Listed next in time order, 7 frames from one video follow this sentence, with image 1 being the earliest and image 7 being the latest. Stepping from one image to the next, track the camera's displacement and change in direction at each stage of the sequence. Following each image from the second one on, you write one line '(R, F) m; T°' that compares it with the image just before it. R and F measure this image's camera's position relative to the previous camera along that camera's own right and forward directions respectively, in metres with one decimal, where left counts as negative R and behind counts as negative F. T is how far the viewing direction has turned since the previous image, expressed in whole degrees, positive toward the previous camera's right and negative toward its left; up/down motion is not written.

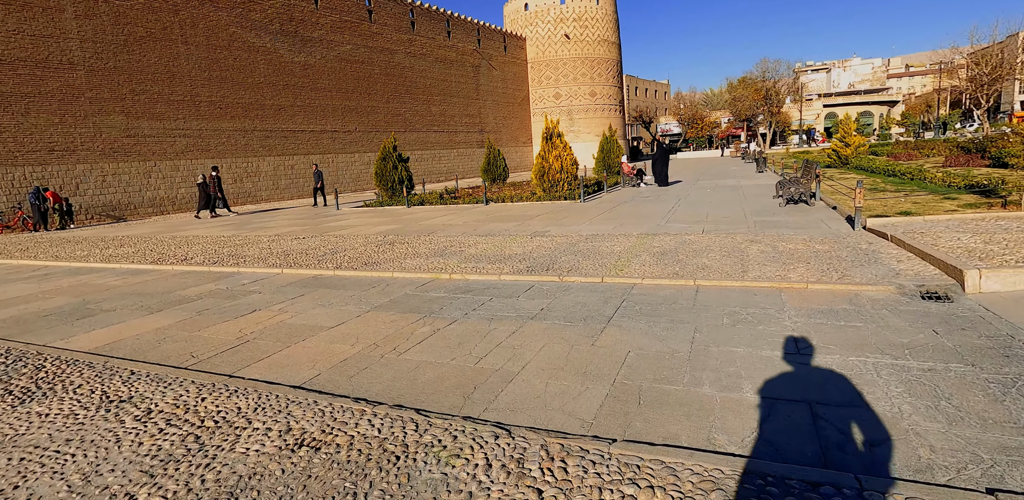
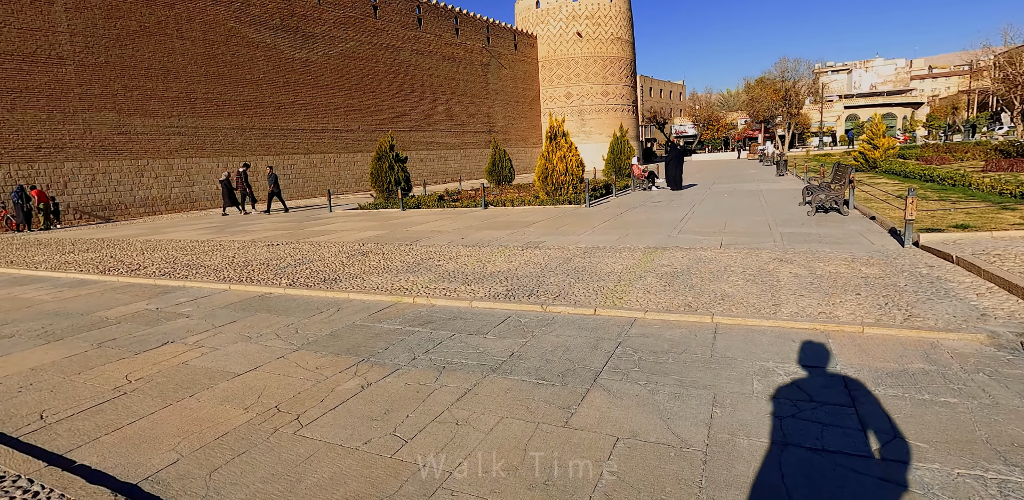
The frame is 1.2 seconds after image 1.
(+0.3, +1.1) m; -1°
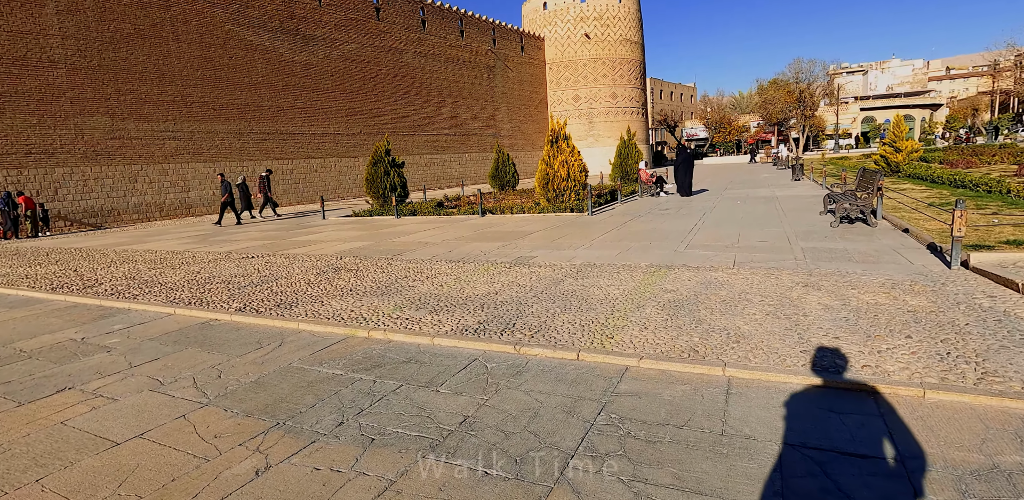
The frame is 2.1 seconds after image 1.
(+0.3, +0.8) m; -1°
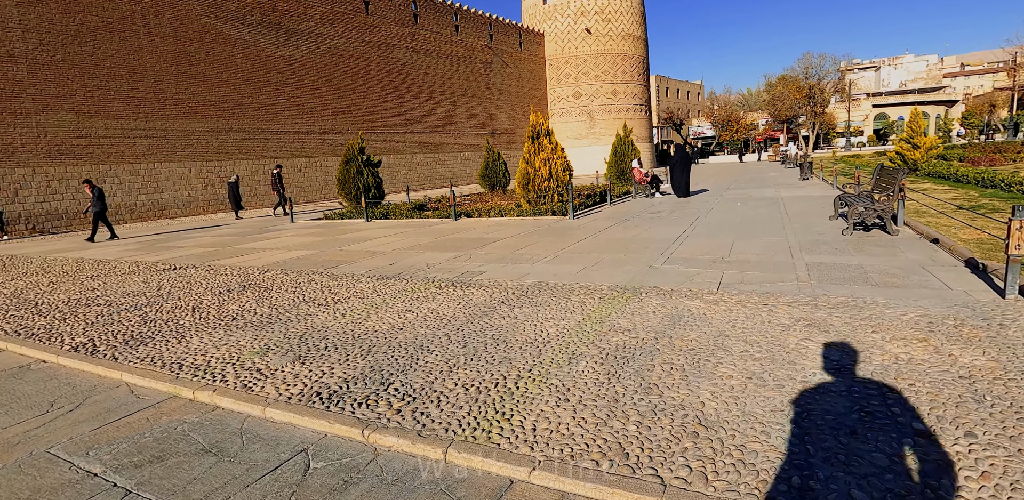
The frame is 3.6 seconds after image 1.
(+0.7, +1.2) m; -1°
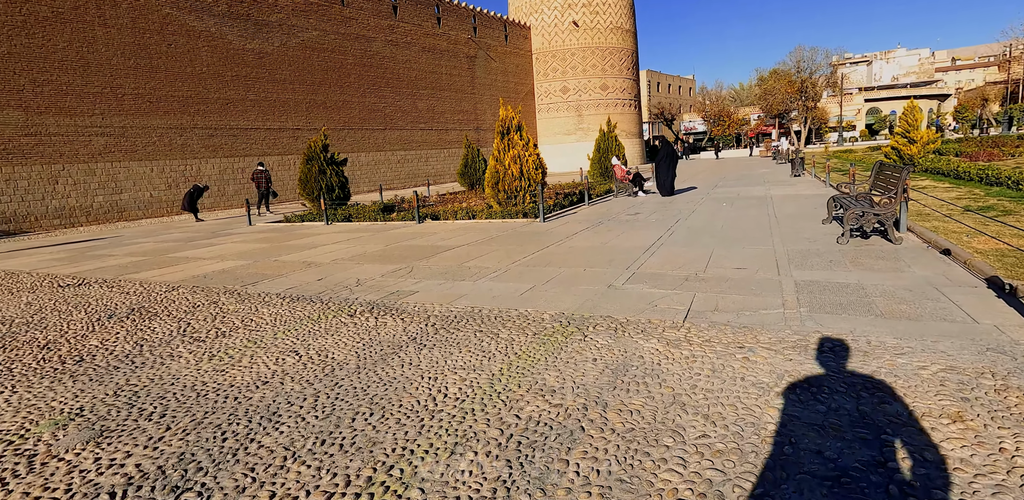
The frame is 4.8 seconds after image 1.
(+0.6, +0.9) m; +1°
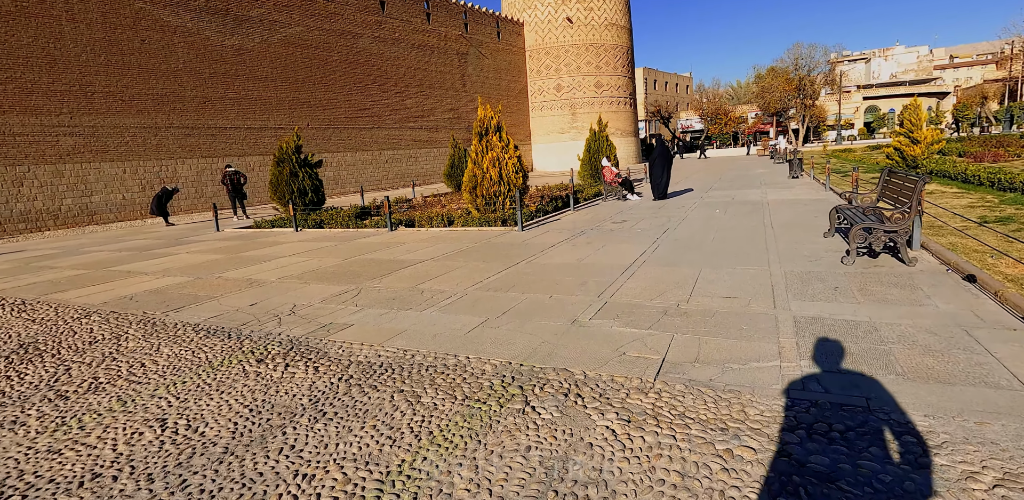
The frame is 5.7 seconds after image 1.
(+0.4, +0.7) m; 0°
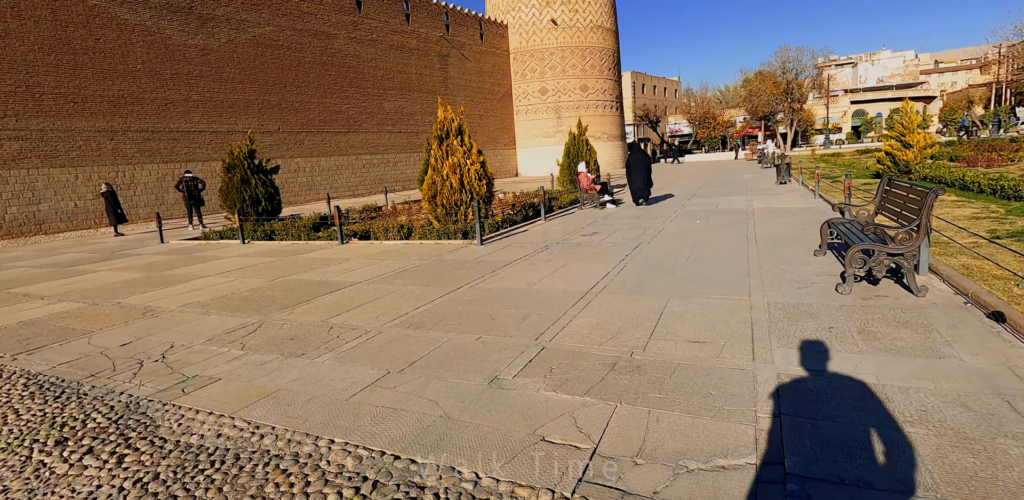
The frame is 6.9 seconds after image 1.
(+0.5, +0.9) m; +1°
